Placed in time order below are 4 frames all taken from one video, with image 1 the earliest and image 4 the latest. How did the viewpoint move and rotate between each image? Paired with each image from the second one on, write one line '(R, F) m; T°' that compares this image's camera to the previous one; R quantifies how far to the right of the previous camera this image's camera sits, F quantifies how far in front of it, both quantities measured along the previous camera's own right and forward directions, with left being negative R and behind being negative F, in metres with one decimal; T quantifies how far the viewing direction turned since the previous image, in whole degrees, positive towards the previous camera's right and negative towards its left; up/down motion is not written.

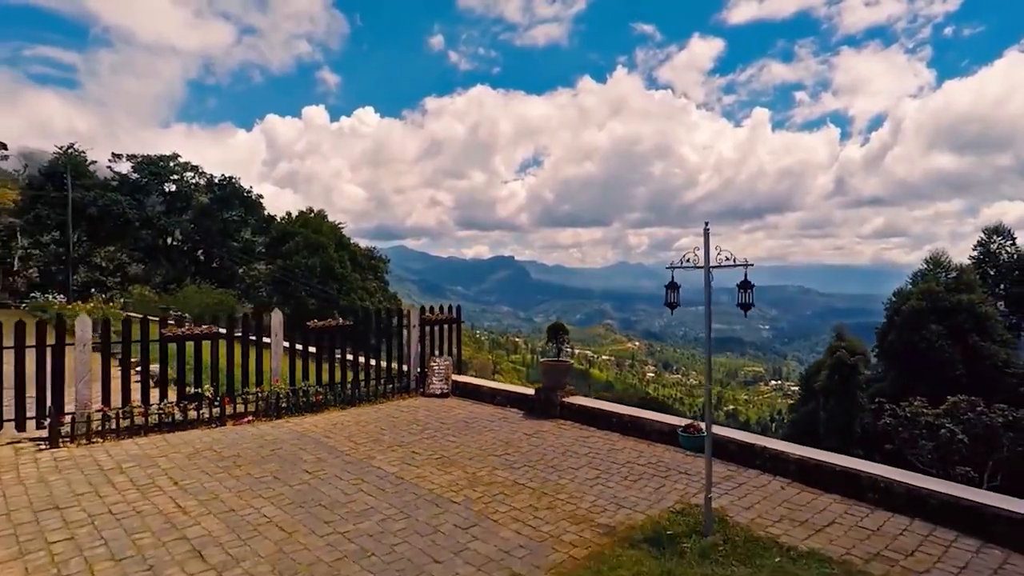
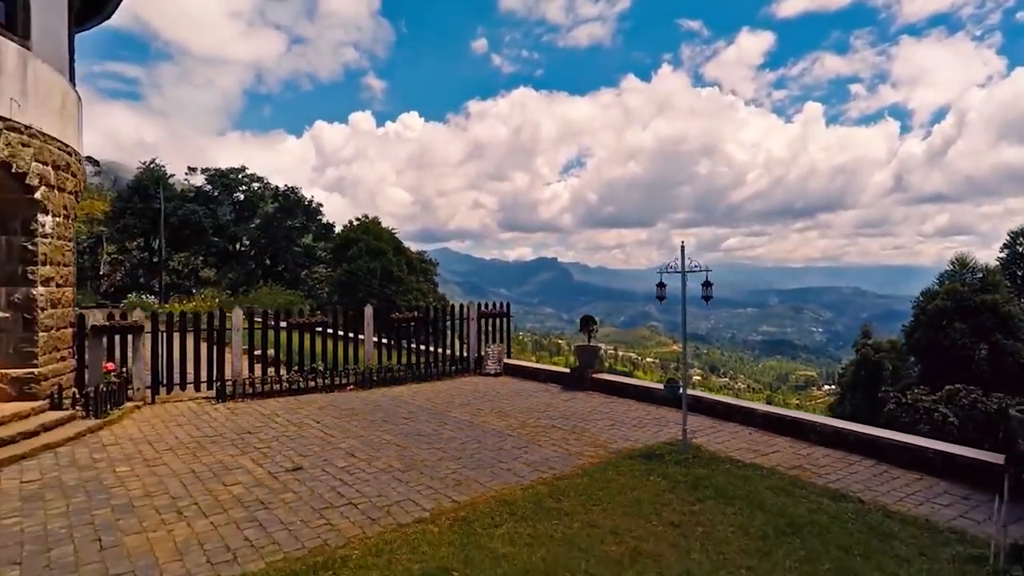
(+0.1, -2.2) m; -4°
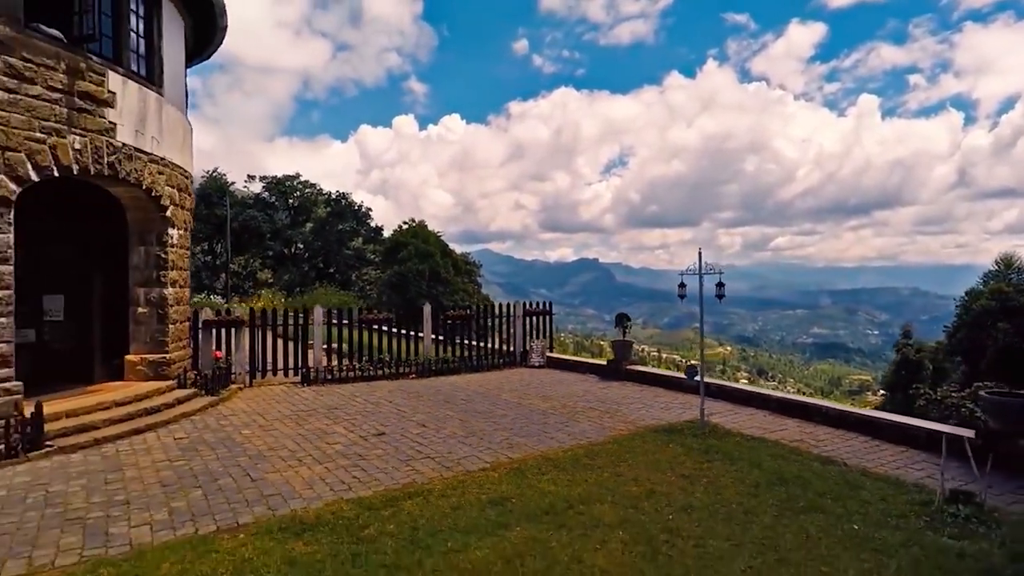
(0.0, -1.3) m; -4°
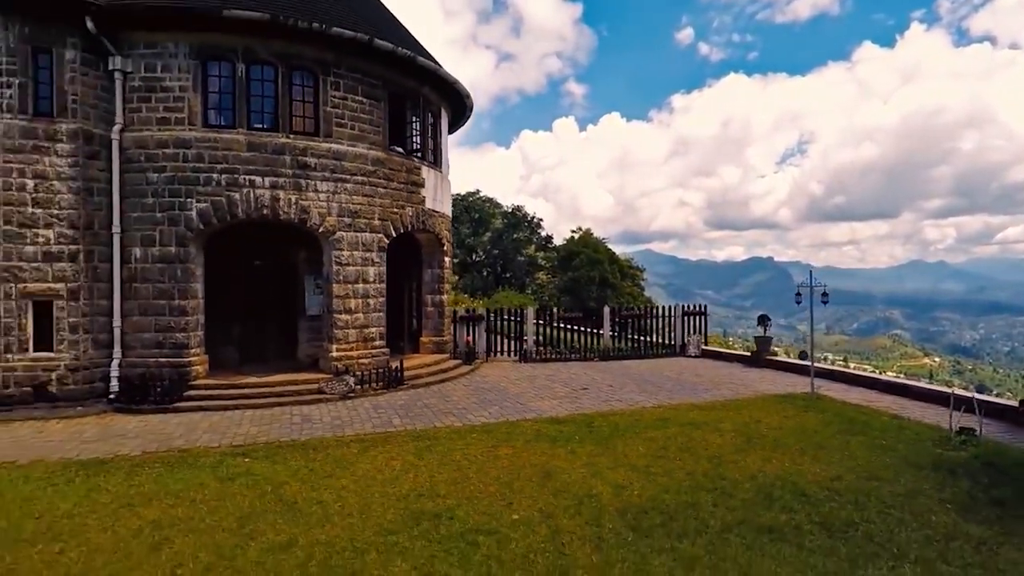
(+0.1, -4.2) m; -16°
